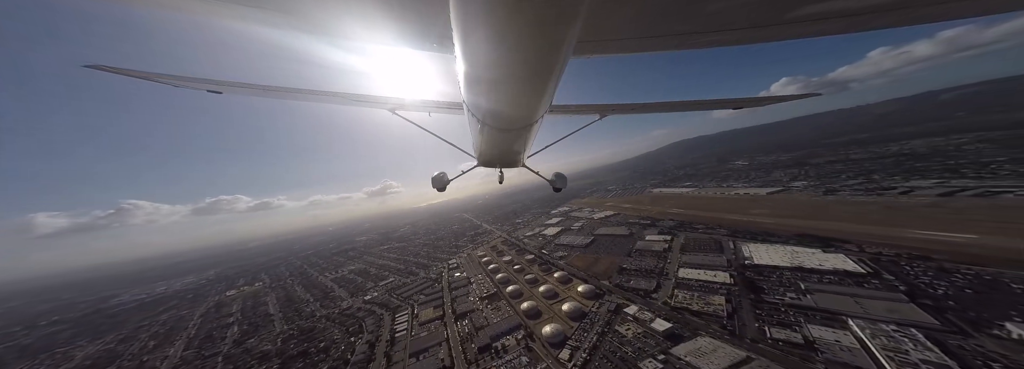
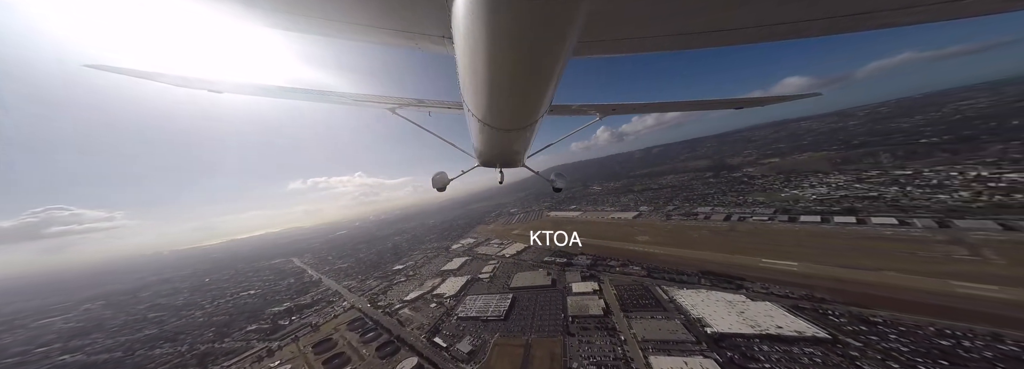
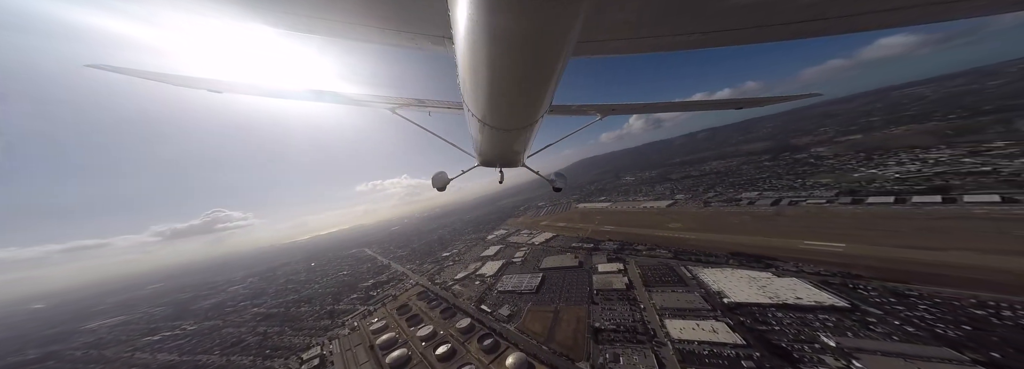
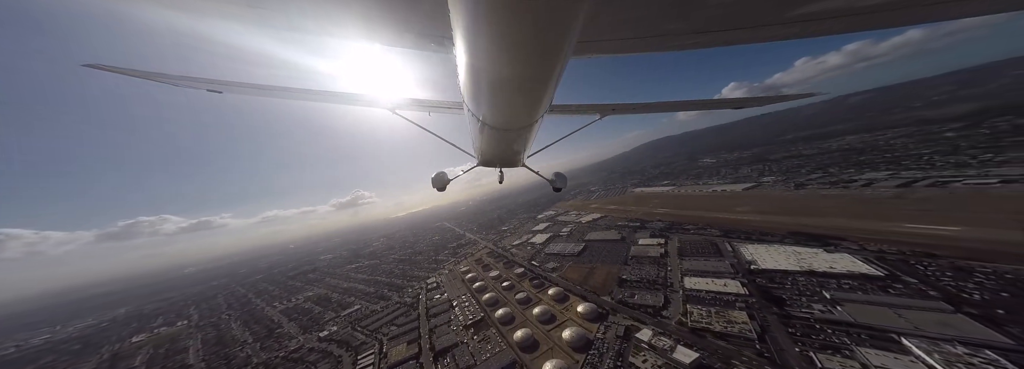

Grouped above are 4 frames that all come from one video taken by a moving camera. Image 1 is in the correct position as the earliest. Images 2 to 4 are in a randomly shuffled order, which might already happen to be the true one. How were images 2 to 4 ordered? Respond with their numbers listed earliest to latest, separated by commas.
4, 3, 2
